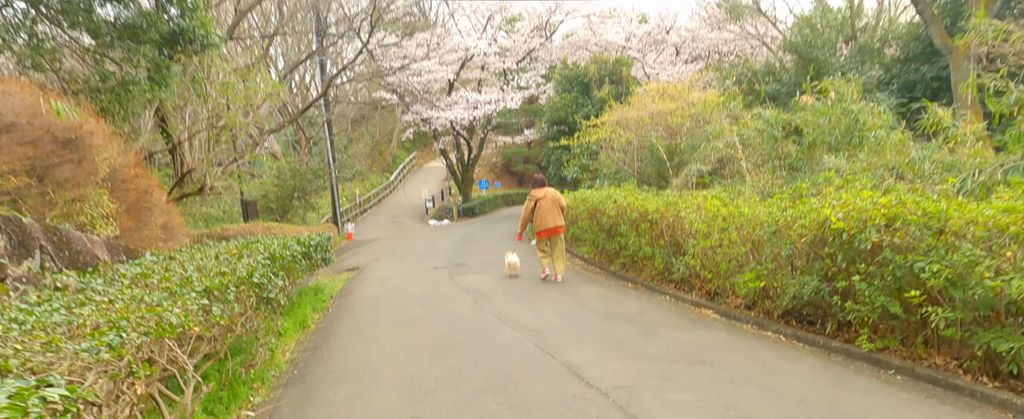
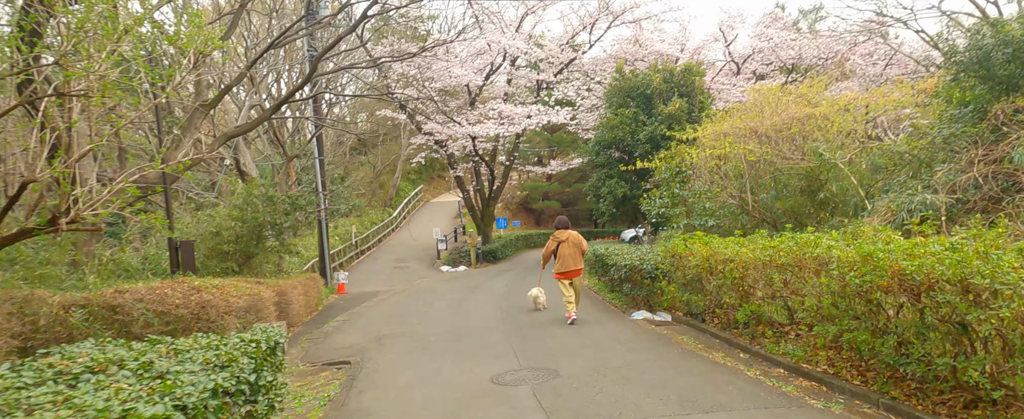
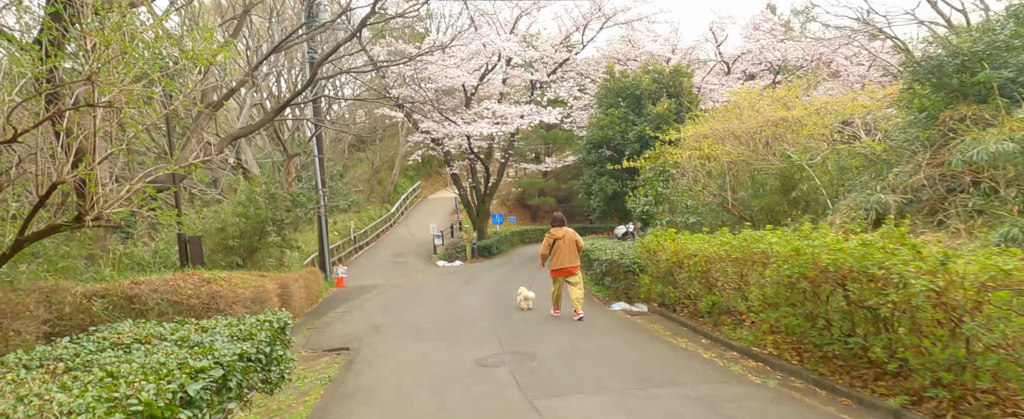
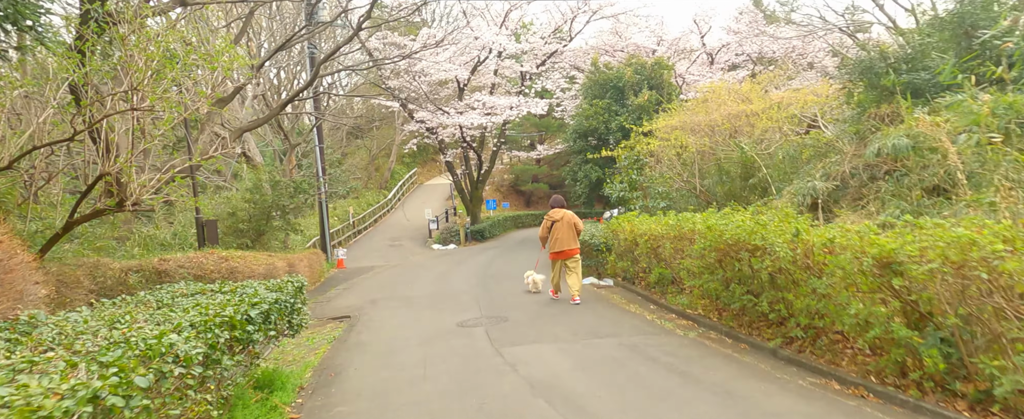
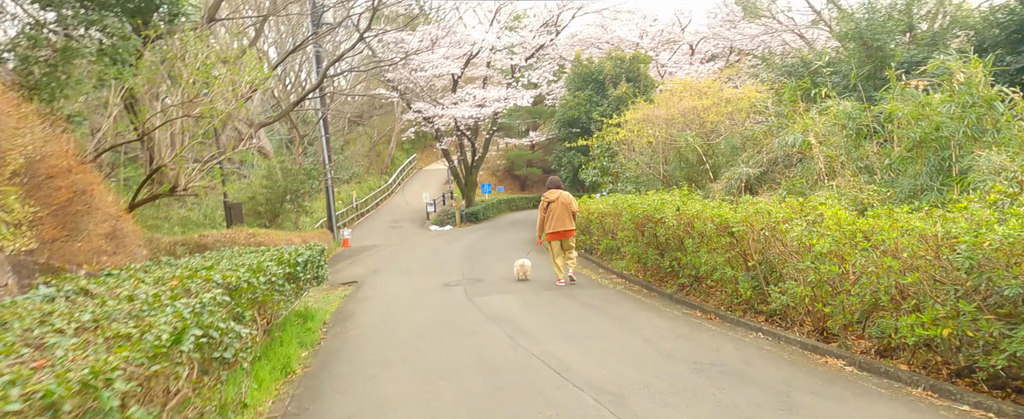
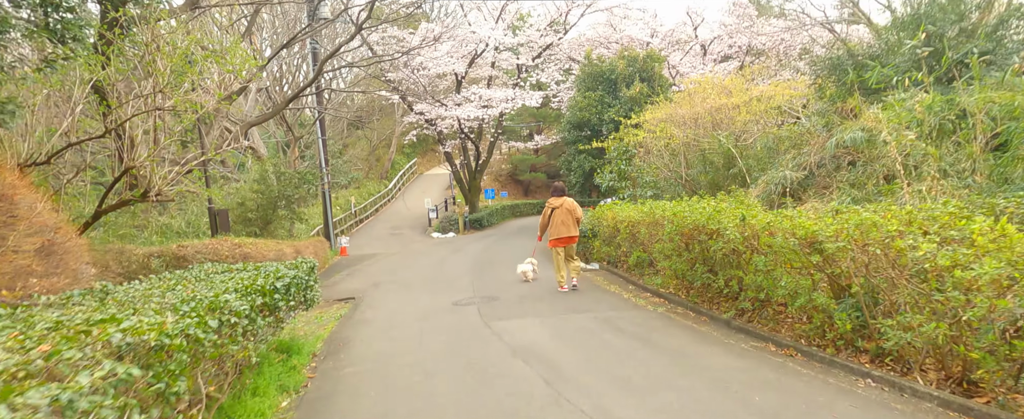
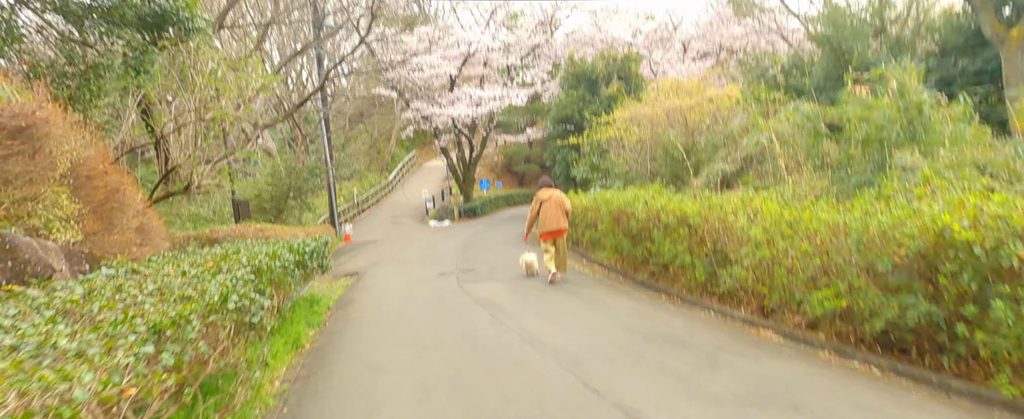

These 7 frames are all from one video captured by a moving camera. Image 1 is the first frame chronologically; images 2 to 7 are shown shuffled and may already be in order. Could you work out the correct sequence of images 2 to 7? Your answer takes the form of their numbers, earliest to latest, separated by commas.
7, 5, 6, 4, 3, 2
